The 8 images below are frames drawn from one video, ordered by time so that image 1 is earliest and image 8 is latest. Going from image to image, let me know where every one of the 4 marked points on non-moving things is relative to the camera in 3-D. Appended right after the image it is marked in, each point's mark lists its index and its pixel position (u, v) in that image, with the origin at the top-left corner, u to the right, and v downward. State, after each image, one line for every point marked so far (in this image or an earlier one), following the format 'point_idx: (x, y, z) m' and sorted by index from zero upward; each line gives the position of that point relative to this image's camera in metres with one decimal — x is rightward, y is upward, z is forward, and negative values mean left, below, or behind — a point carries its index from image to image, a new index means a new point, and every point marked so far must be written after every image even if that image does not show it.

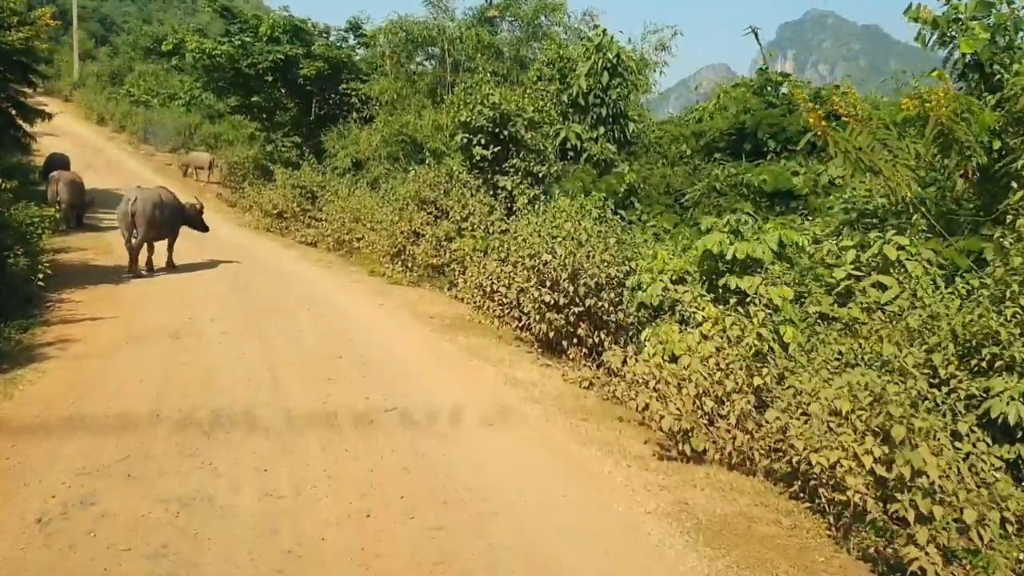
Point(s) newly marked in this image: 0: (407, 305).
0: (-1.3, -0.2, +11.7) m
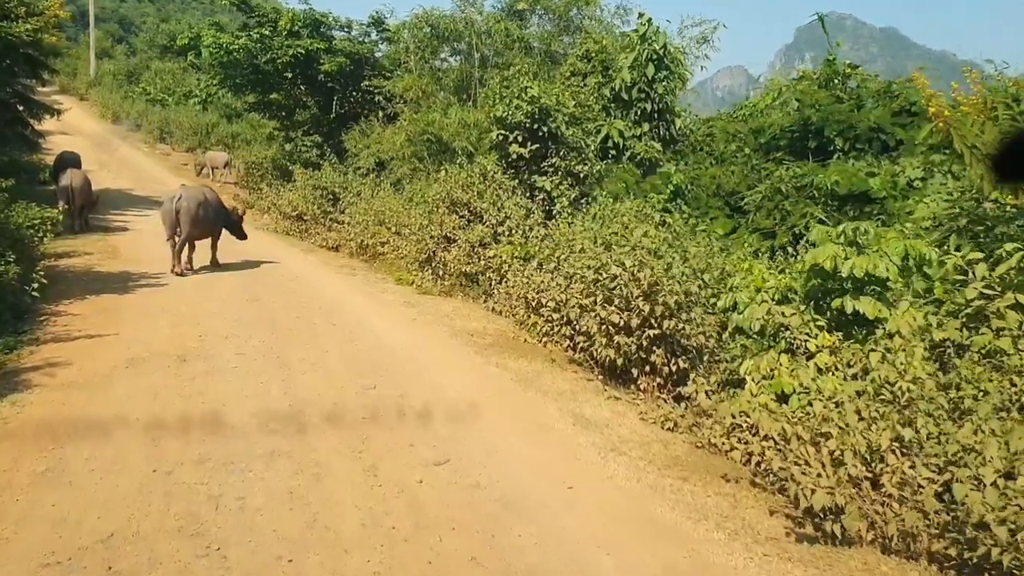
0: (-0.7, -0.4, +10.5) m
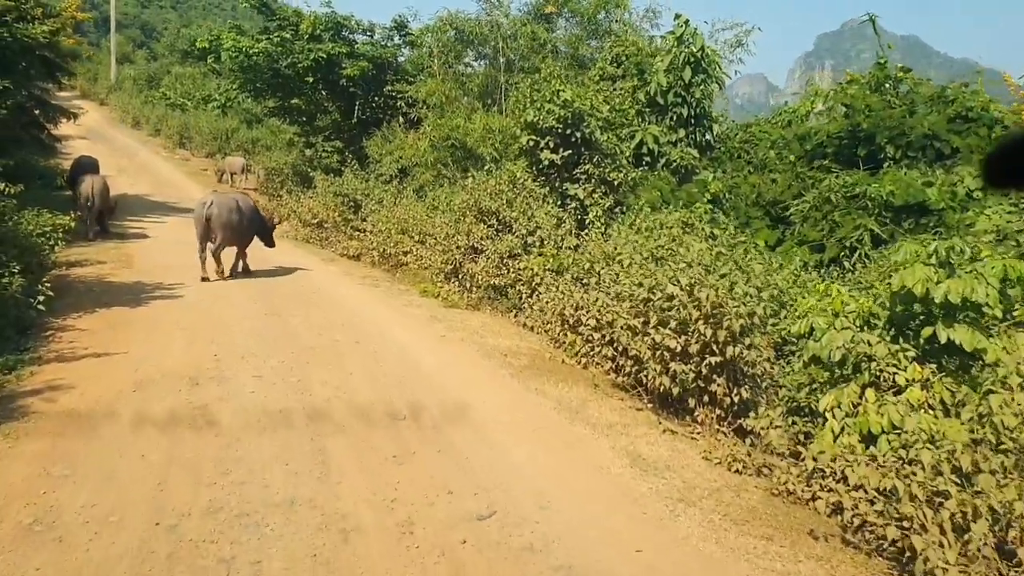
0: (-0.3, -0.5, +9.9) m
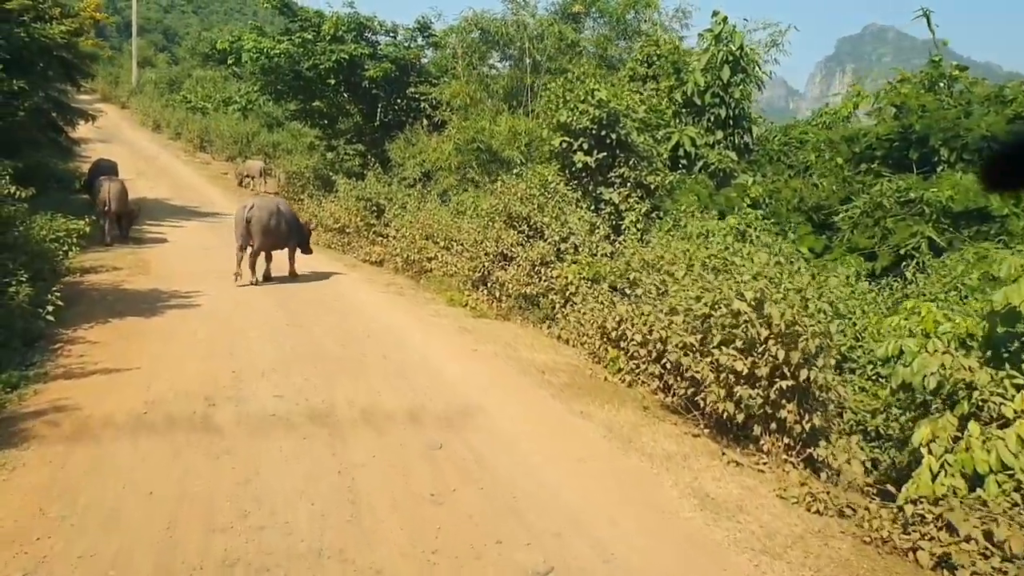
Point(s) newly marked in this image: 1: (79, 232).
0: (0.0, -0.6, +9.3) m
1: (-5.9, +0.8, +12.4) m
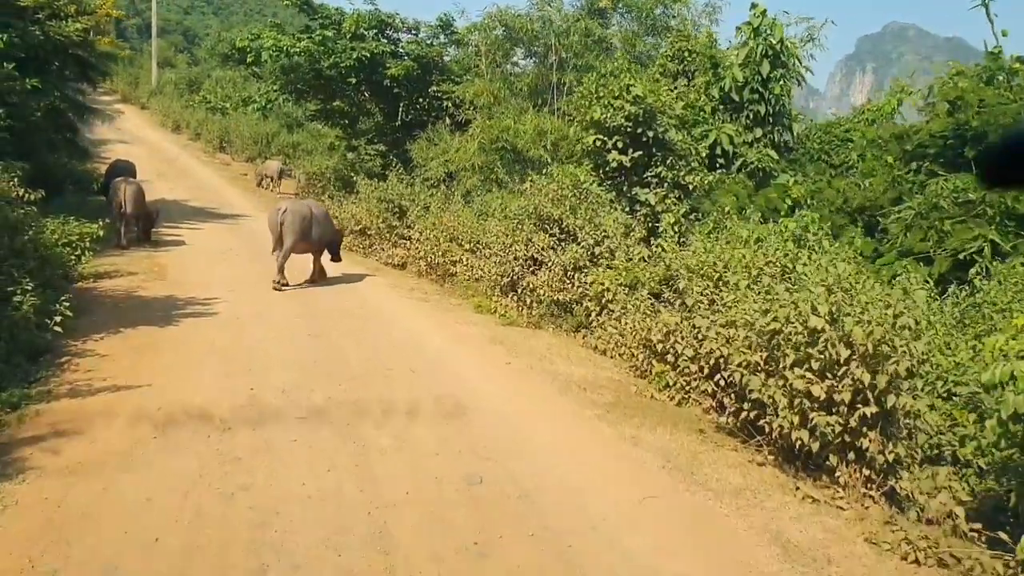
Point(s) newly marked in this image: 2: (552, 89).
0: (+0.4, -0.7, +8.7) m
1: (-5.5, +0.7, +11.9) m
2: (+0.8, +4.3, +19.5) m
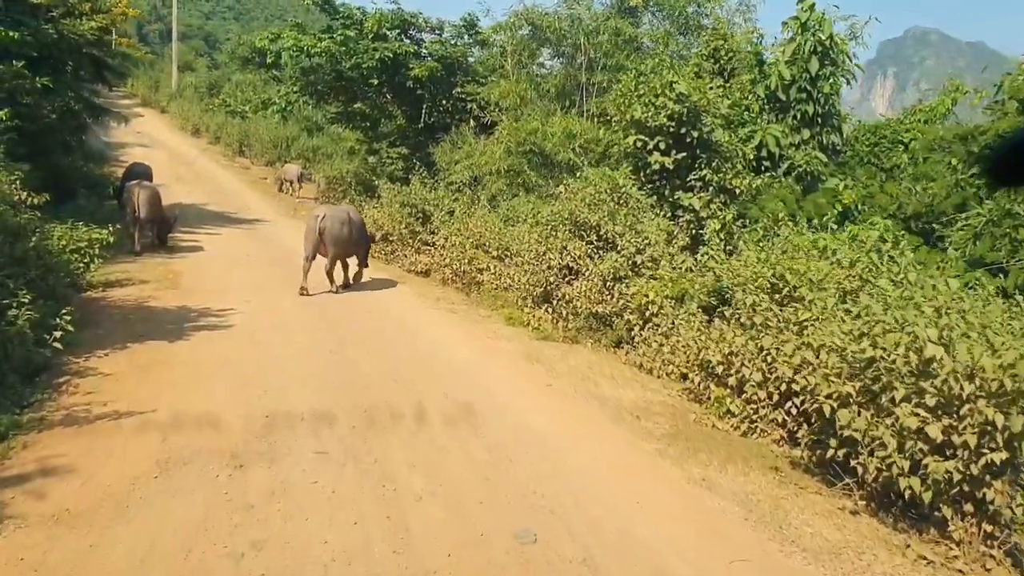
0: (+0.7, -0.8, +7.9) m
1: (-5.1, +0.6, +11.3) m
2: (+1.4, +4.1, +18.8) m
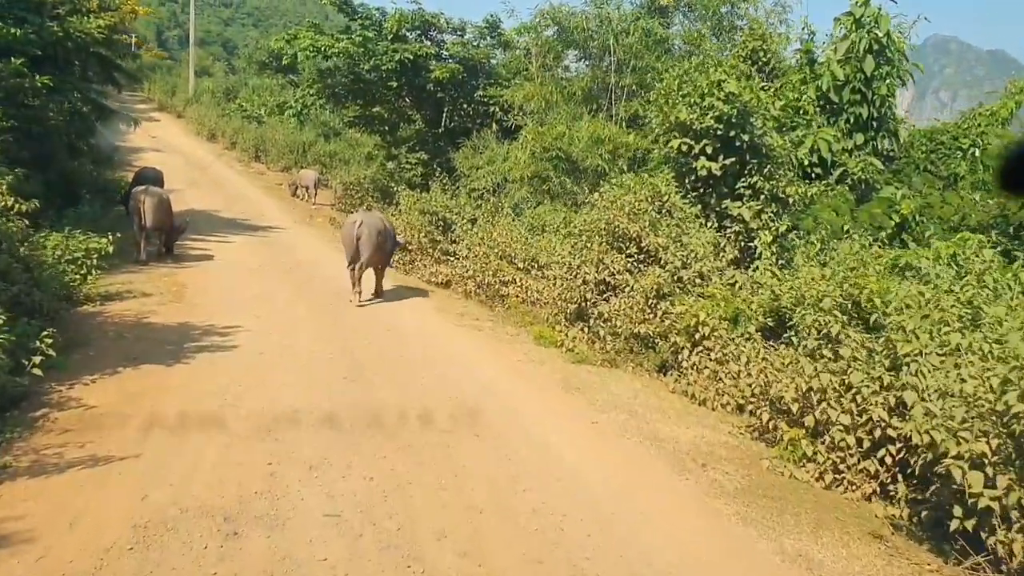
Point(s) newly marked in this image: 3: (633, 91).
0: (+1.0, -1.0, +7.0) m
1: (-4.7, +0.4, +10.5) m
2: (+1.9, +3.9, +17.9) m
3: (+2.3, +3.7, +17.3) m
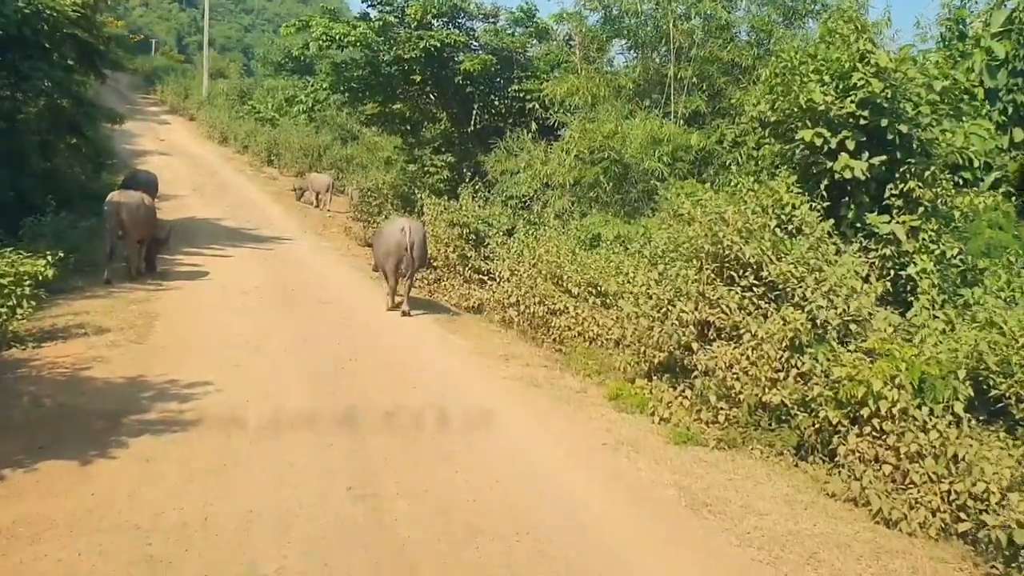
0: (+1.5, -1.3, +4.3) m
1: (-4.2, +0.1, +7.9) m
2: (+2.7, +3.4, +15.2) m
3: (+3.0, +3.3, +14.7) m
